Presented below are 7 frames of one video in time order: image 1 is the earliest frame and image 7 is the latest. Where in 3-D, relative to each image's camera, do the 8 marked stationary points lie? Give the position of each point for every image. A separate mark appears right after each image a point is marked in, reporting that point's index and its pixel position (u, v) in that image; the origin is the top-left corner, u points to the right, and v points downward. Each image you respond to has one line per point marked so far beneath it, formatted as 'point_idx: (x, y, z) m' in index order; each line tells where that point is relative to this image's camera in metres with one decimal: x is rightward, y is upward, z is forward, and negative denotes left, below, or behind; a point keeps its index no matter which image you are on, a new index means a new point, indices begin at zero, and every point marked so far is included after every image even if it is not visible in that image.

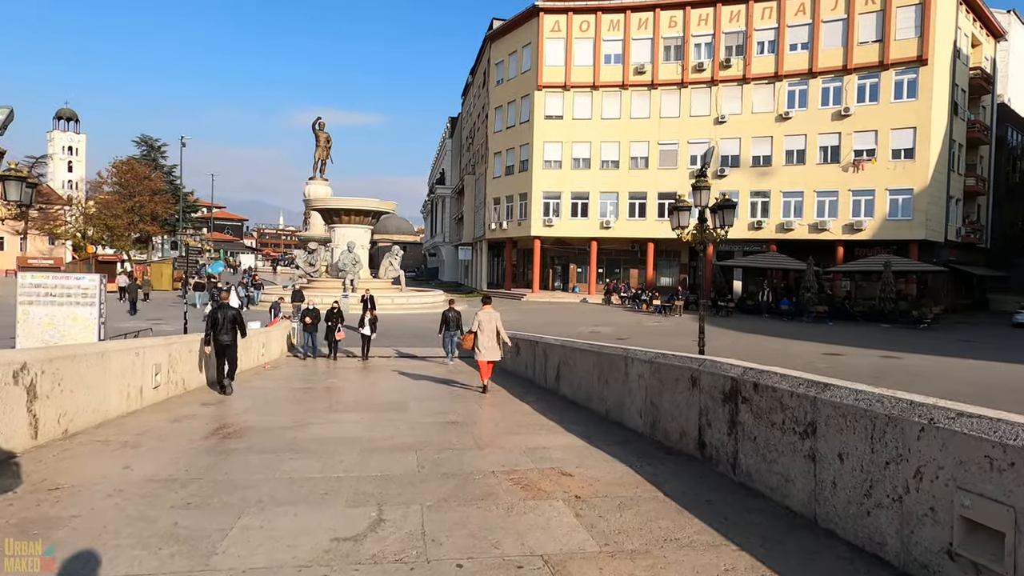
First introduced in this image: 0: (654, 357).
0: (+1.2, -0.6, +5.7) m
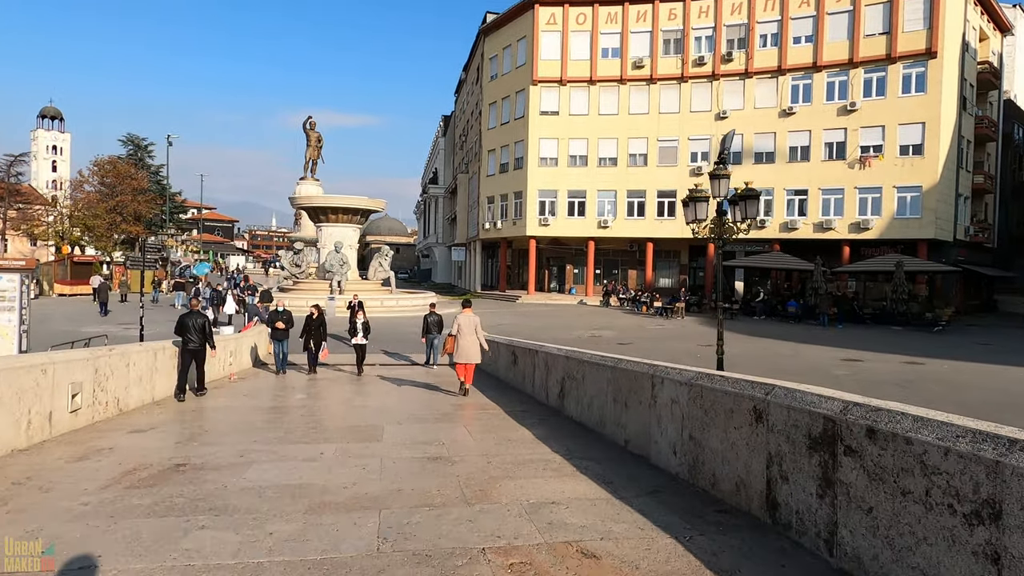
0: (+1.2, -0.6, +4.4) m
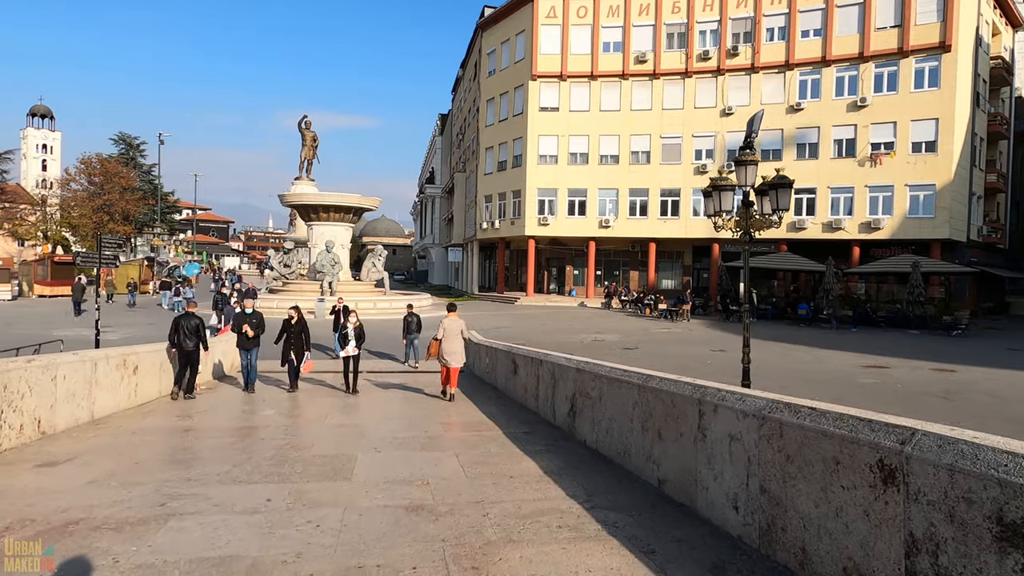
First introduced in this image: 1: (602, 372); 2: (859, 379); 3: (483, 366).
0: (+1.2, -0.6, +3.2) m
1: (+0.8, -0.7, +5.6) m
2: (+7.2, -1.9, +13.7) m
3: (-0.5, -1.4, +11.5) m
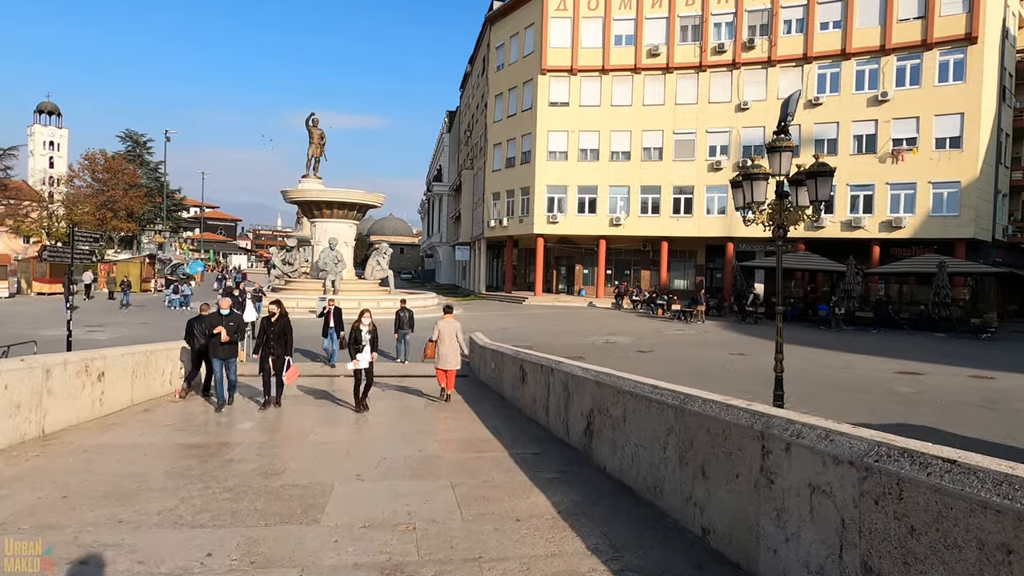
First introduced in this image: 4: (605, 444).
0: (+1.2, -0.6, +2.3) m
1: (+0.8, -0.7, +4.7) m
2: (+7.3, -1.9, +12.7) m
3: (-0.4, -1.3, +10.6) m
4: (+0.7, -1.2, +5.1) m
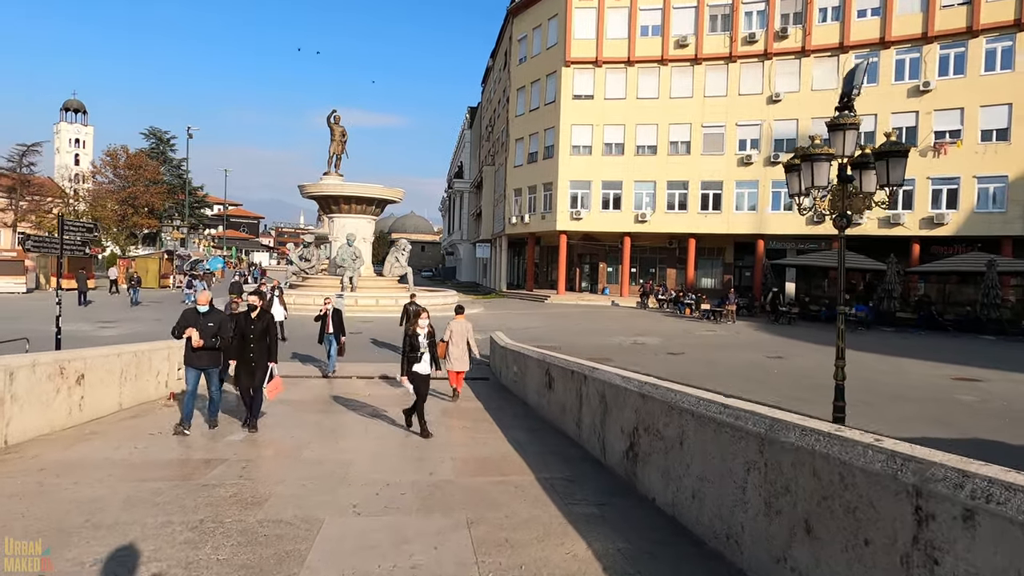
0: (+1.3, -0.6, +1.4) m
1: (+1.0, -0.7, +3.8) m
2: (+7.7, -1.9, +11.6) m
3: (0.0, -1.3, +9.7) m
4: (+0.9, -1.2, +4.2) m
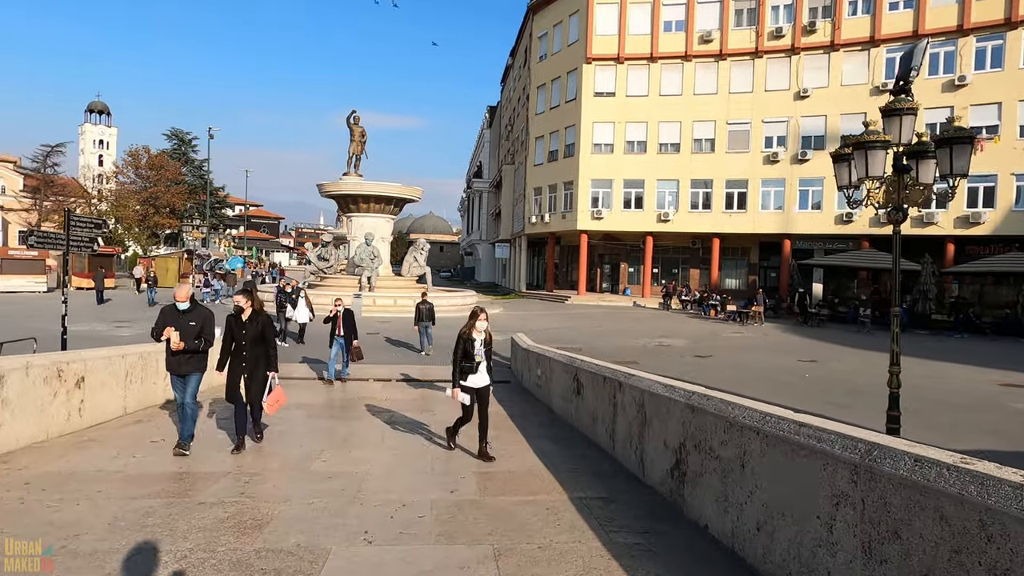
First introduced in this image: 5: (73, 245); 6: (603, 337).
0: (+1.5, -0.5, +0.8) m
1: (+1.2, -0.7, +3.3) m
2: (+8.1, -1.9, +10.9) m
3: (+0.3, -1.3, +9.2) m
4: (+1.1, -1.1, +3.6) m
5: (-6.0, +0.6, +9.0) m
6: (+2.6, -1.4, +19.0) m
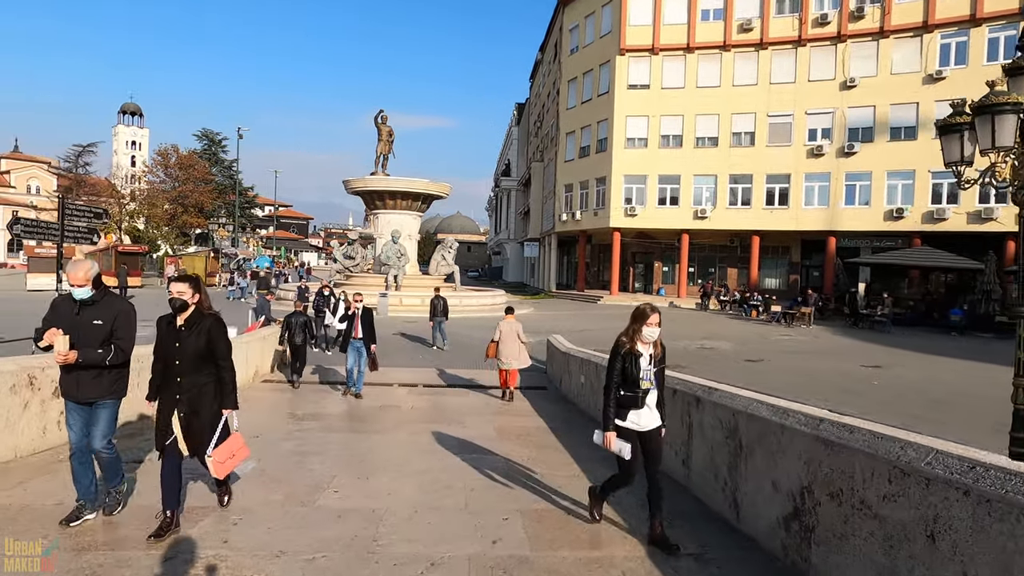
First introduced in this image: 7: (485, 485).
0: (+1.6, -0.5, -0.3) m
1: (+1.4, -0.6, +2.2) m
2: (+8.7, -1.9, +9.5) m
3: (+0.8, -1.2, +8.1) m
4: (+1.4, -1.1, +2.6) m
5: (-5.5, +0.6, +8.2) m
6: (+3.5, -1.4, +17.8) m
7: (-0.2, -1.4, +4.5) m
